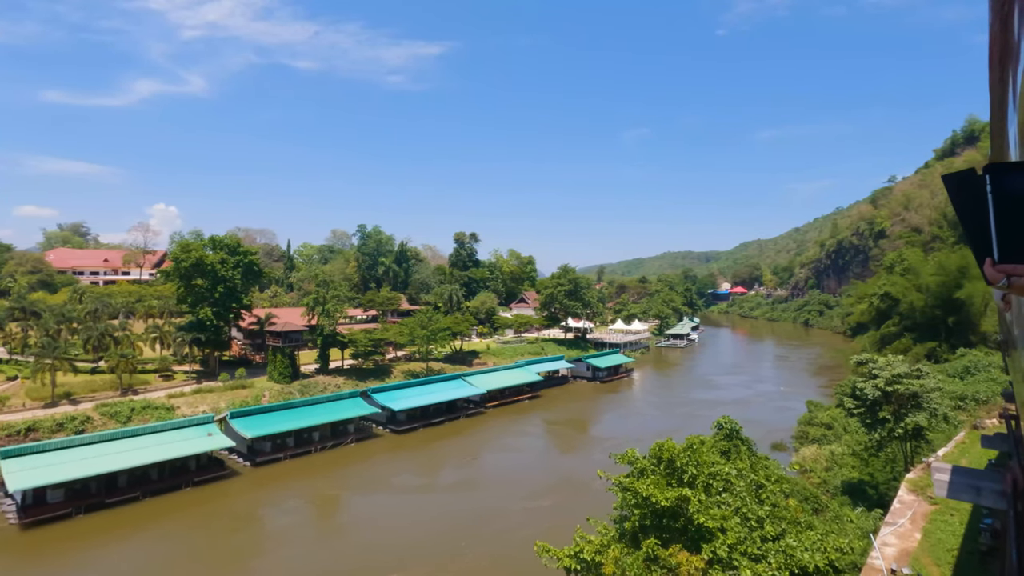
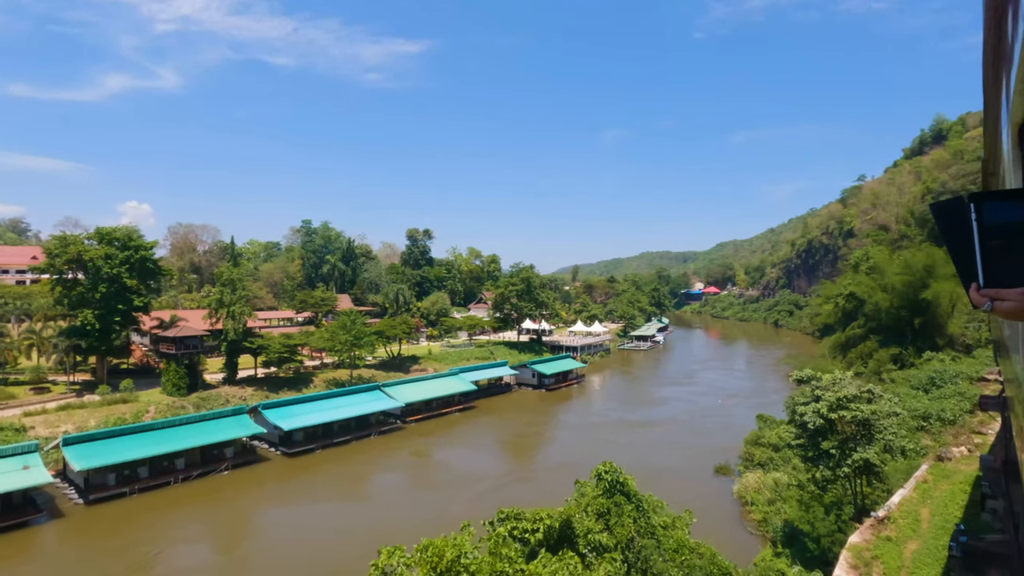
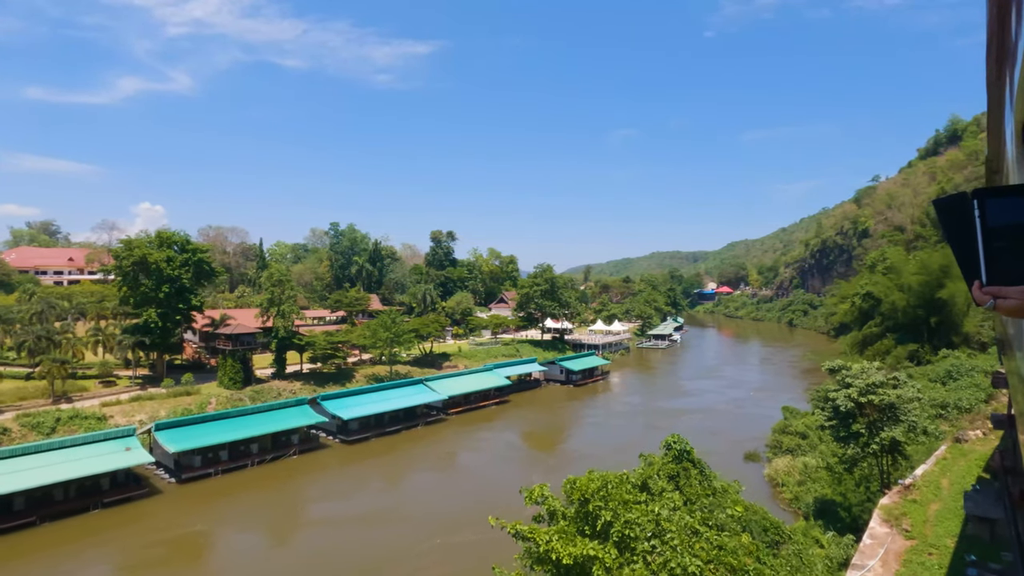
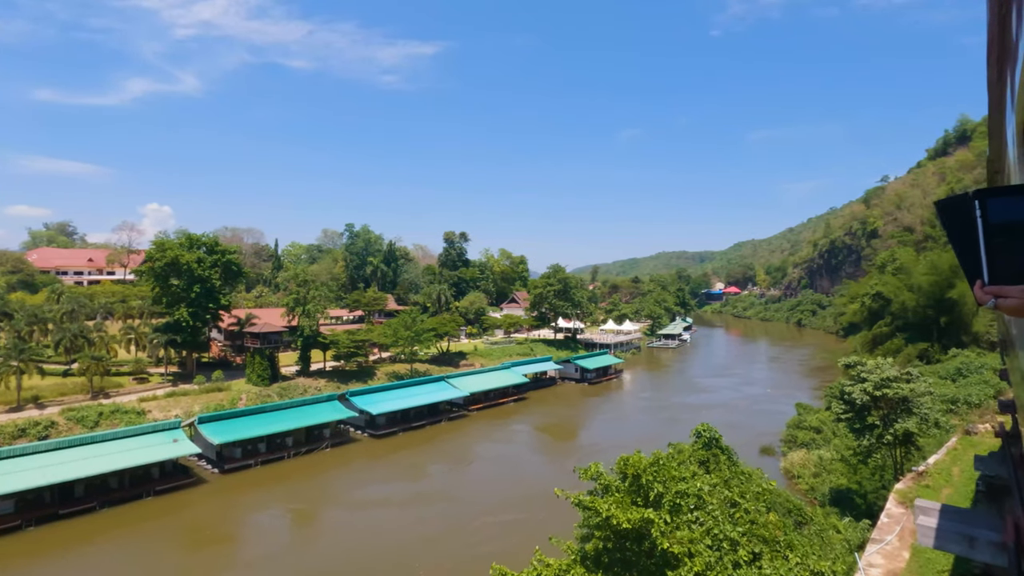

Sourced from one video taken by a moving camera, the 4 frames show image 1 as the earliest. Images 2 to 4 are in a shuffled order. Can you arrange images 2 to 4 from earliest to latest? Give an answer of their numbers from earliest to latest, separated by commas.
4, 3, 2
